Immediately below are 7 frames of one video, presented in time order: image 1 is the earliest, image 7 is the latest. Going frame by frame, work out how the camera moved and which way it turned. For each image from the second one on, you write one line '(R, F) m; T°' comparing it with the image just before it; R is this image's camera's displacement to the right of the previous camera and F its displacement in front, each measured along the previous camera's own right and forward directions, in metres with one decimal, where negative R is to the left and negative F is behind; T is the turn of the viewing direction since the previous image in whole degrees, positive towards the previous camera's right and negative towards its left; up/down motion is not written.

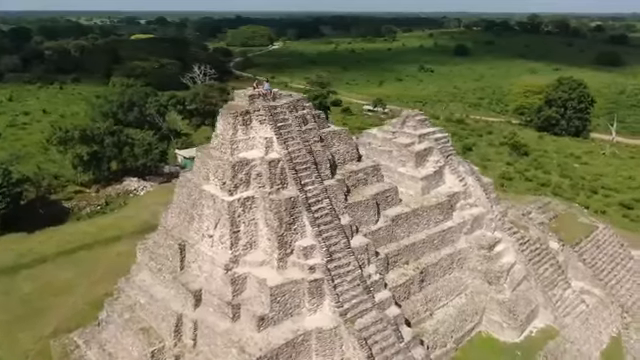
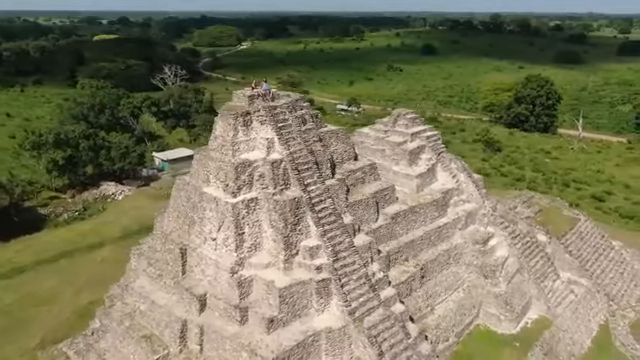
(-1.1, 0.0) m; +4°
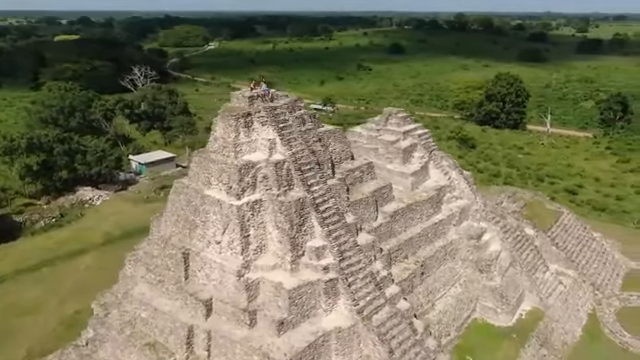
(-1.1, +0.1) m; +4°
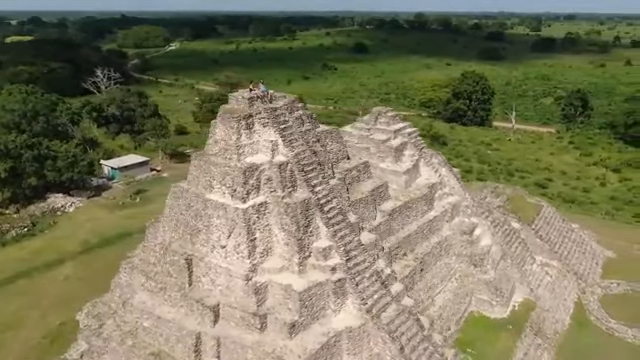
(-1.3, +0.1) m; +4°
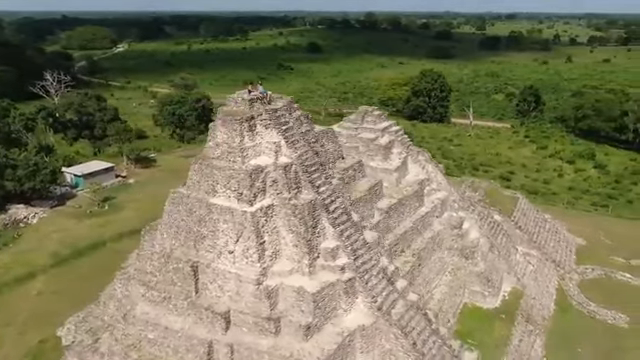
(-1.6, +0.1) m; +5°
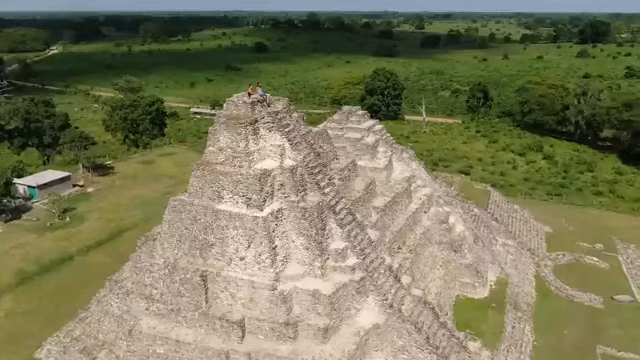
(-1.9, +0.1) m; +6°
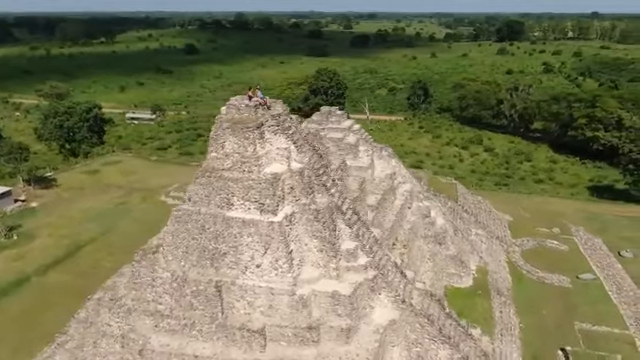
(-2.3, +0.2) m; +8°
